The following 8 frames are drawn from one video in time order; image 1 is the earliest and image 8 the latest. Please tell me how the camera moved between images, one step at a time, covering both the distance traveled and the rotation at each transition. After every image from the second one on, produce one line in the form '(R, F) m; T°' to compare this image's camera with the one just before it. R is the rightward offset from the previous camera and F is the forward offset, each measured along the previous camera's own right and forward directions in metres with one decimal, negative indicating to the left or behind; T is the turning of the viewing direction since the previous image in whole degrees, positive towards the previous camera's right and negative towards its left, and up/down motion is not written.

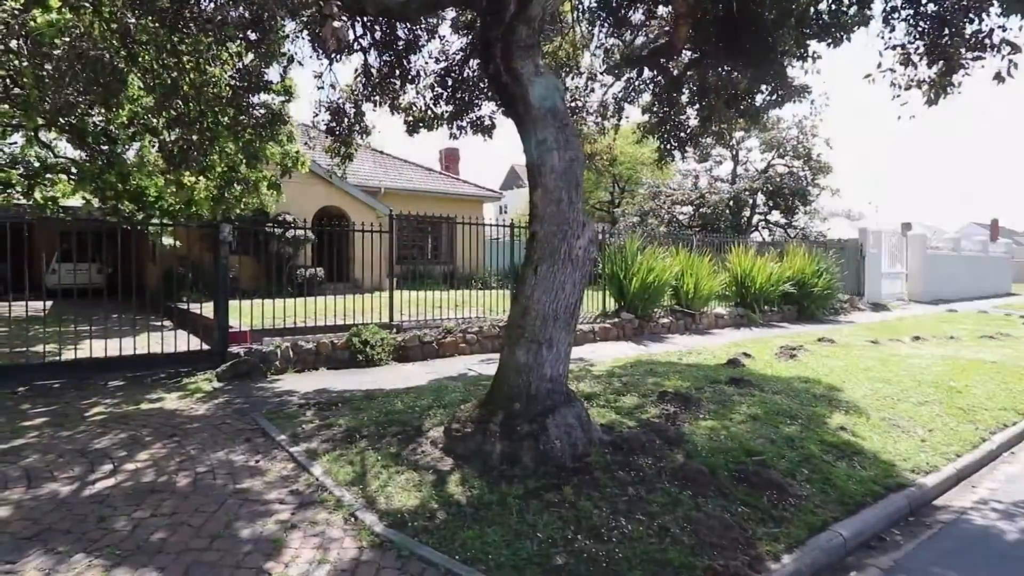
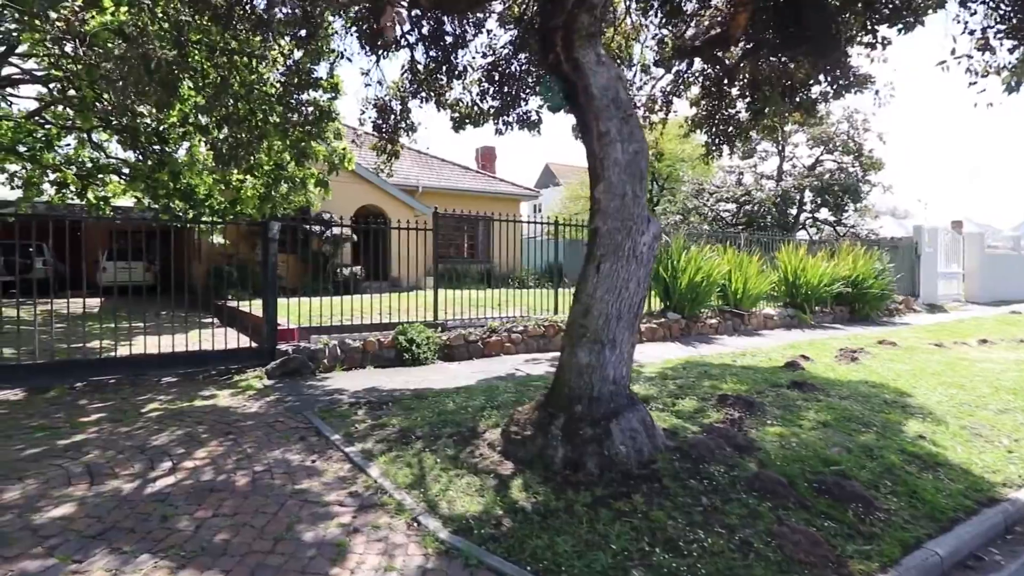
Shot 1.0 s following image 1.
(-0.2, +0.2) m; -3°
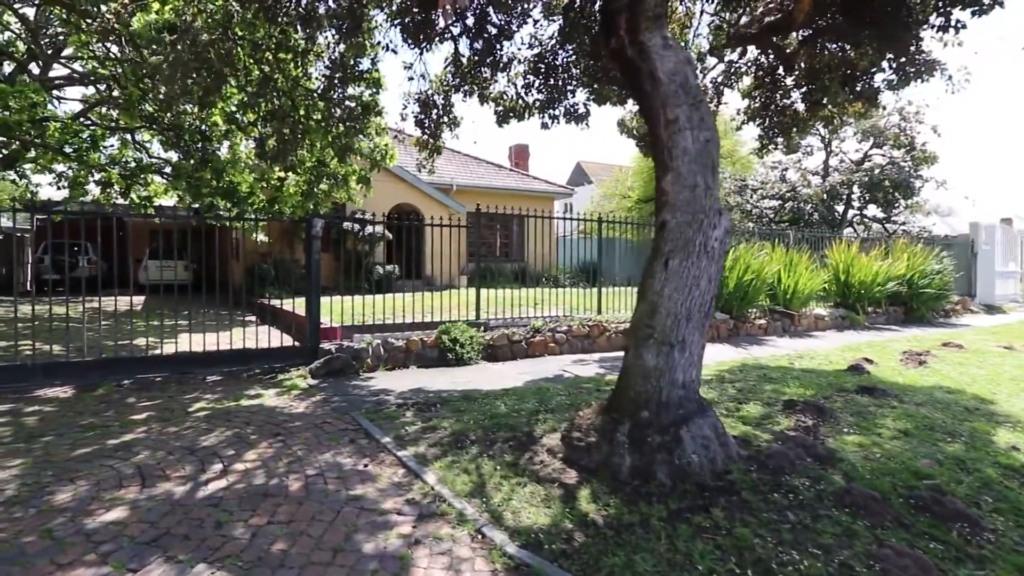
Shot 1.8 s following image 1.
(-0.2, +0.2) m; -3°
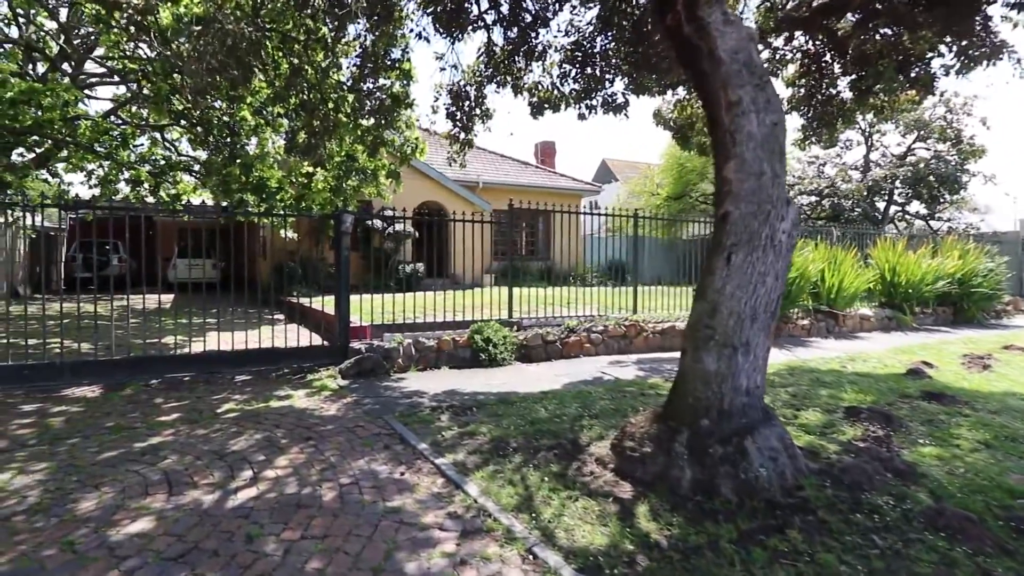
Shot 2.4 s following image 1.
(-0.2, +0.3) m; -2°
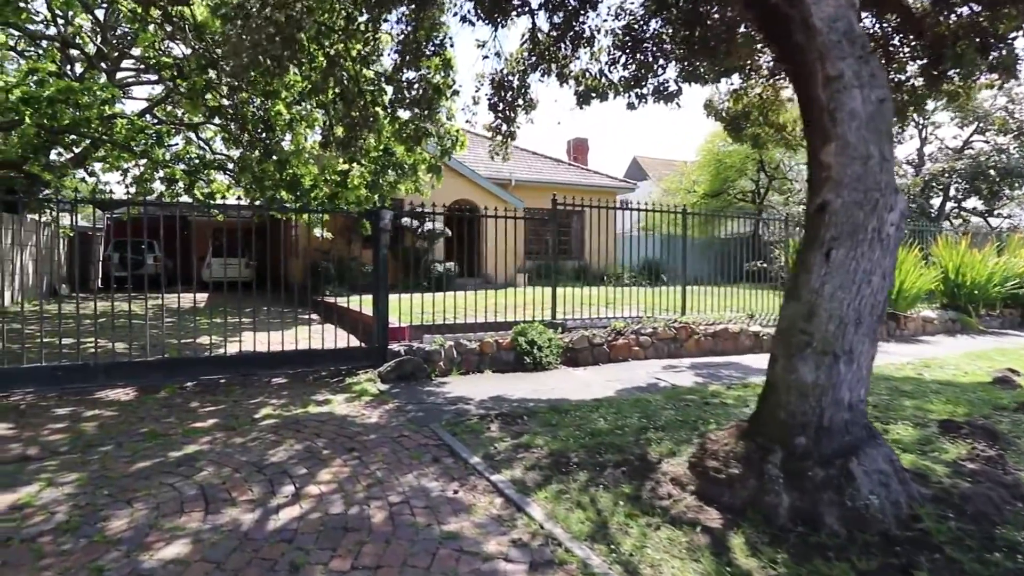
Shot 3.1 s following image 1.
(-0.2, +0.4) m; -2°
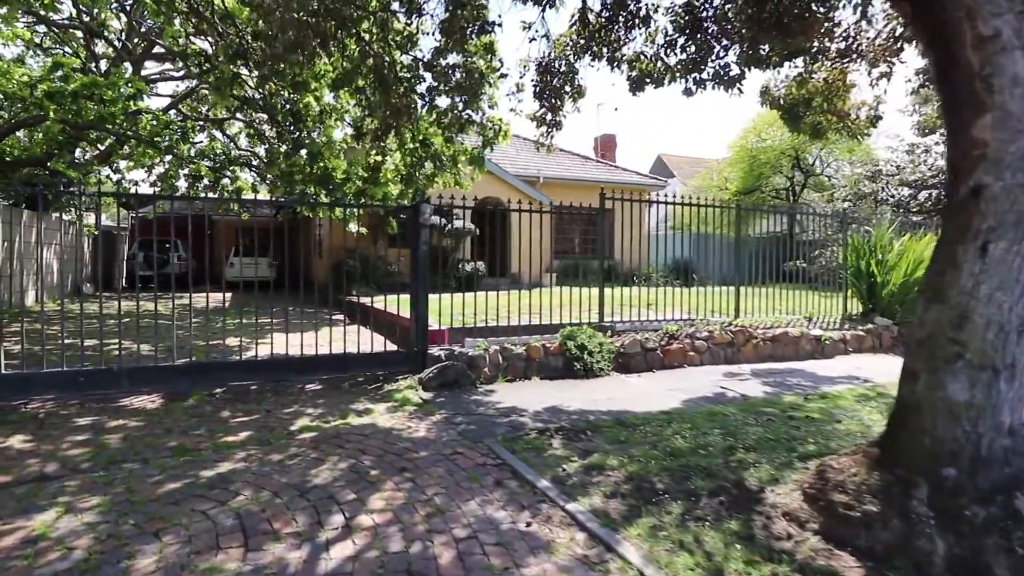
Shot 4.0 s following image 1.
(-0.4, +0.5) m; -2°
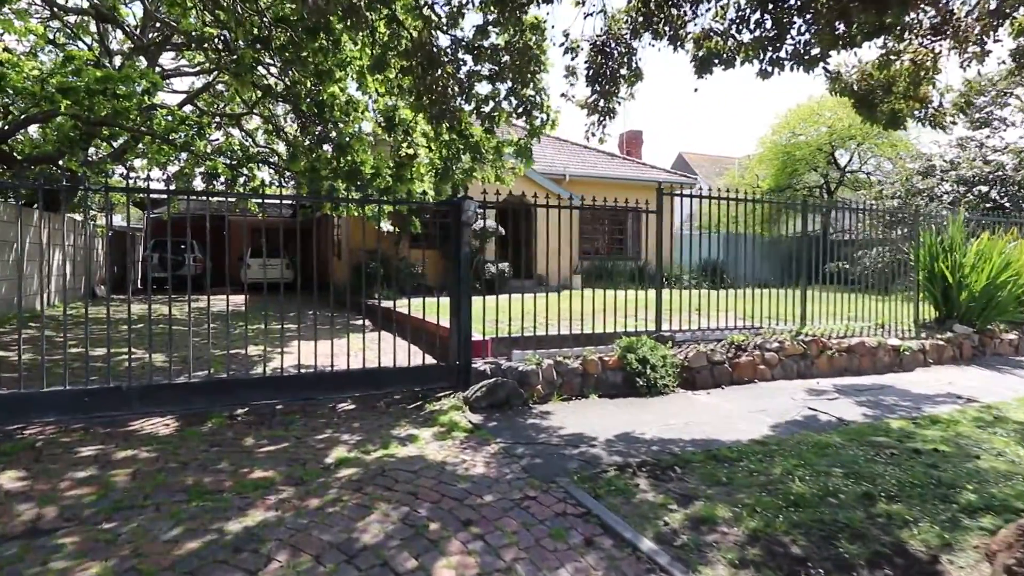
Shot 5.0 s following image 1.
(-0.4, +0.7) m; -1°
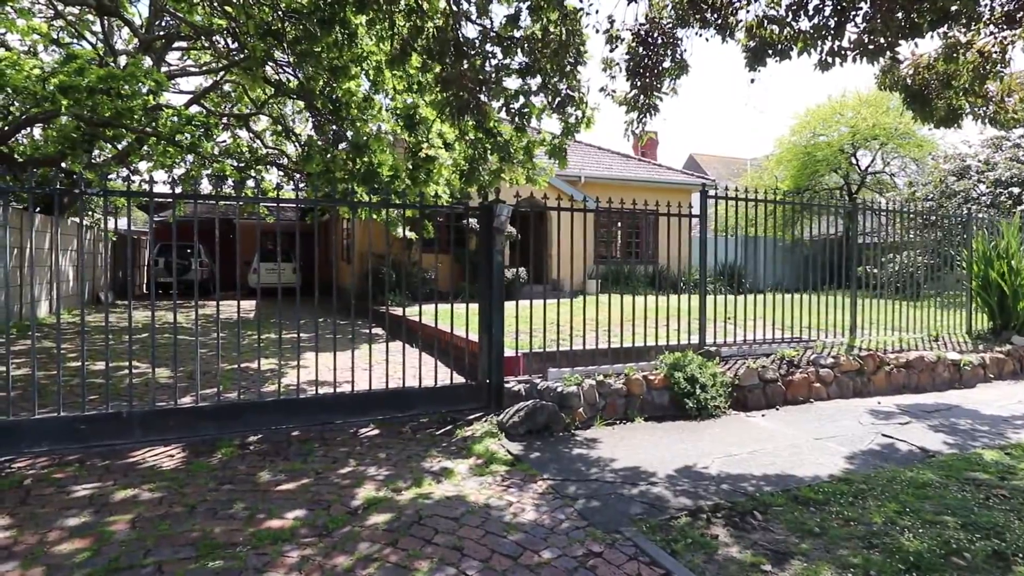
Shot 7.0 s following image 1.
(-0.3, +0.5) m; 0°
